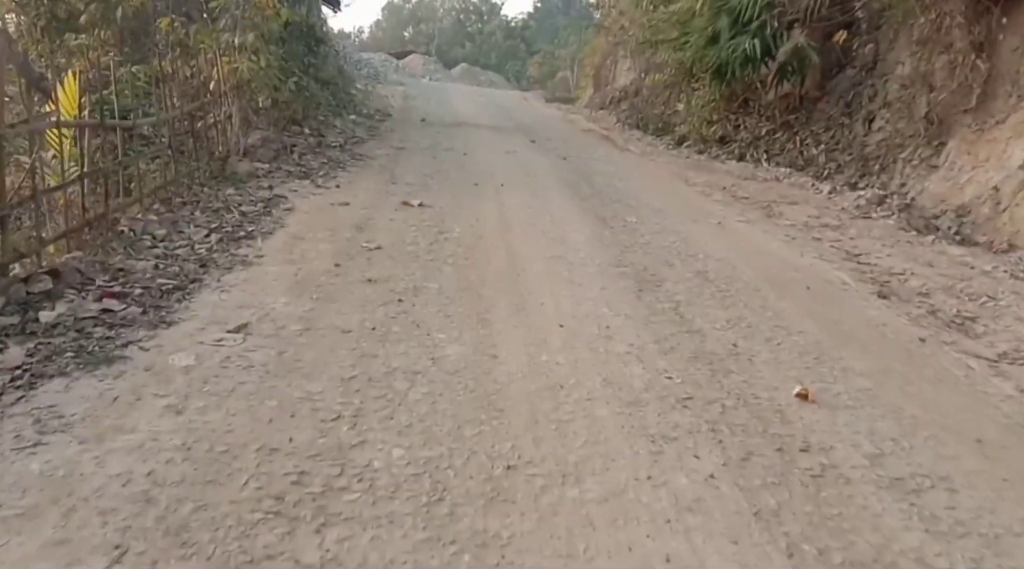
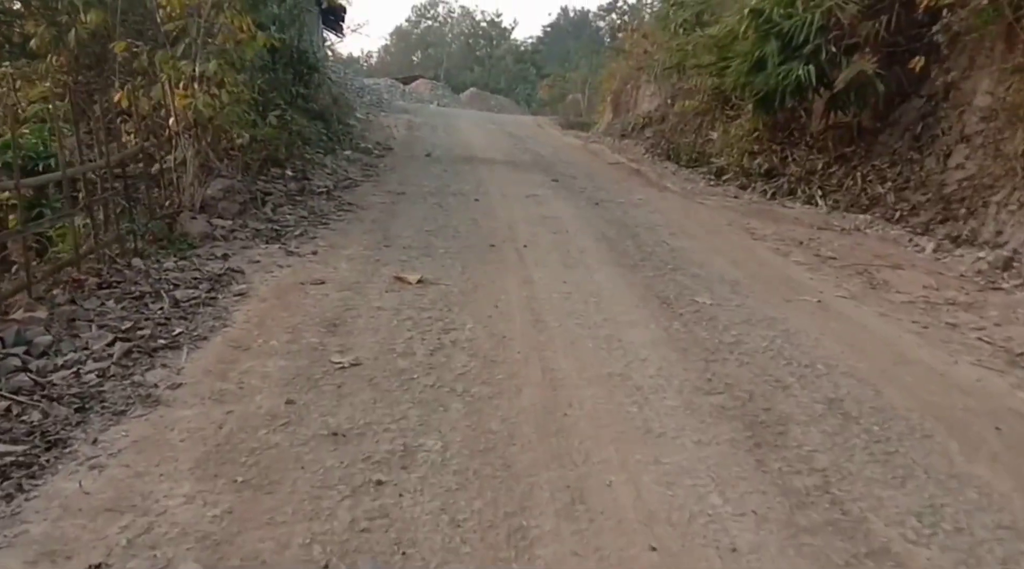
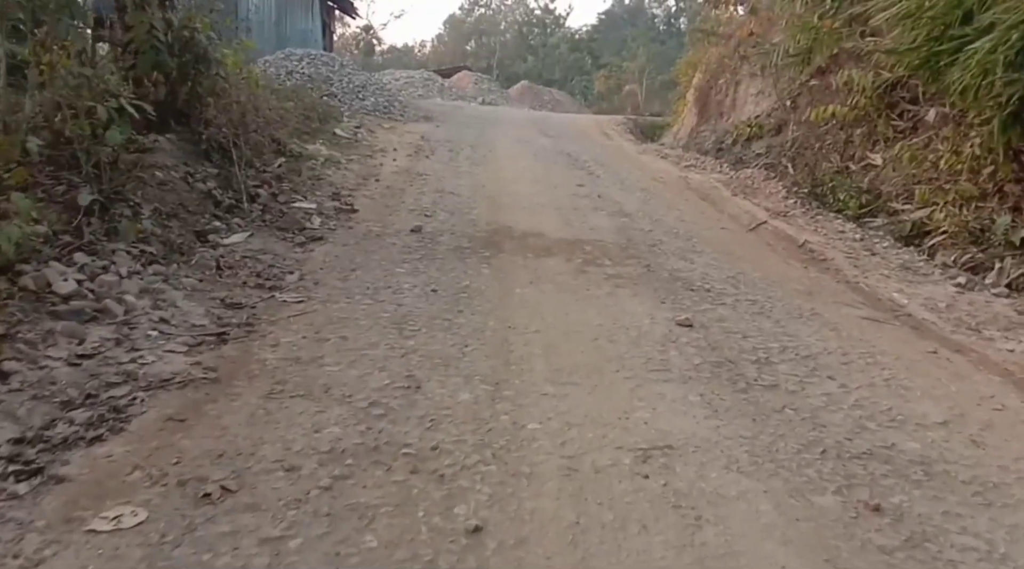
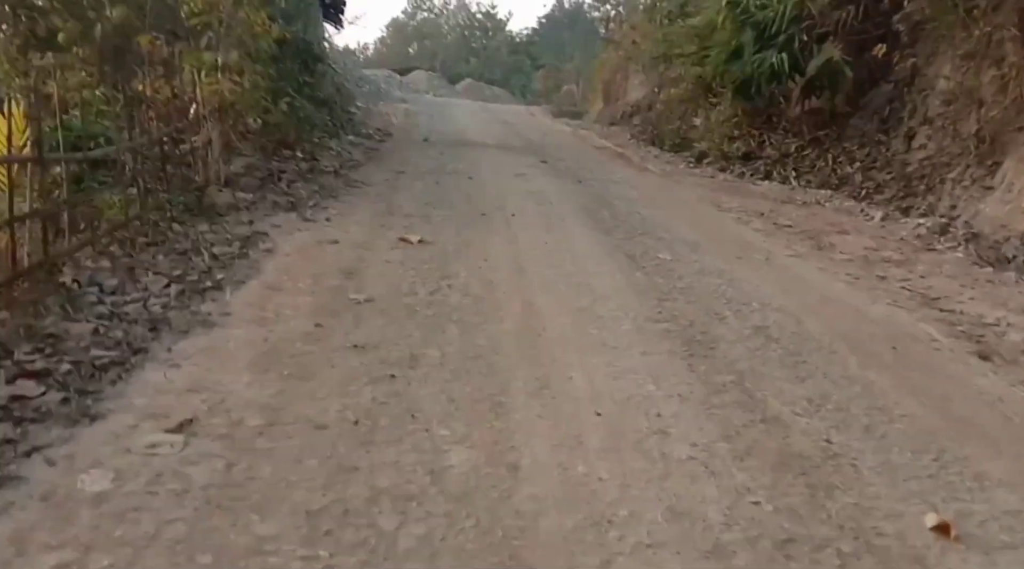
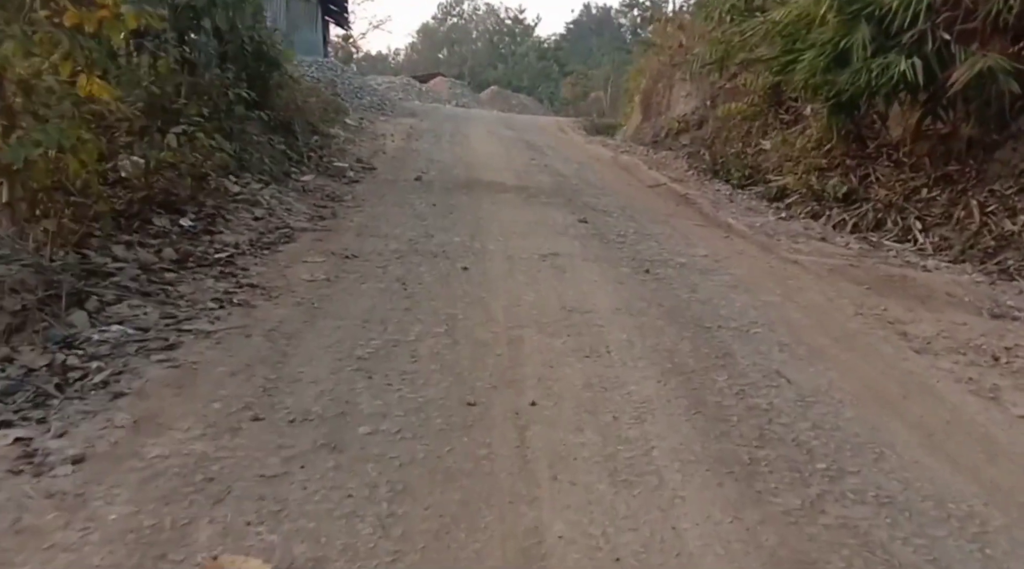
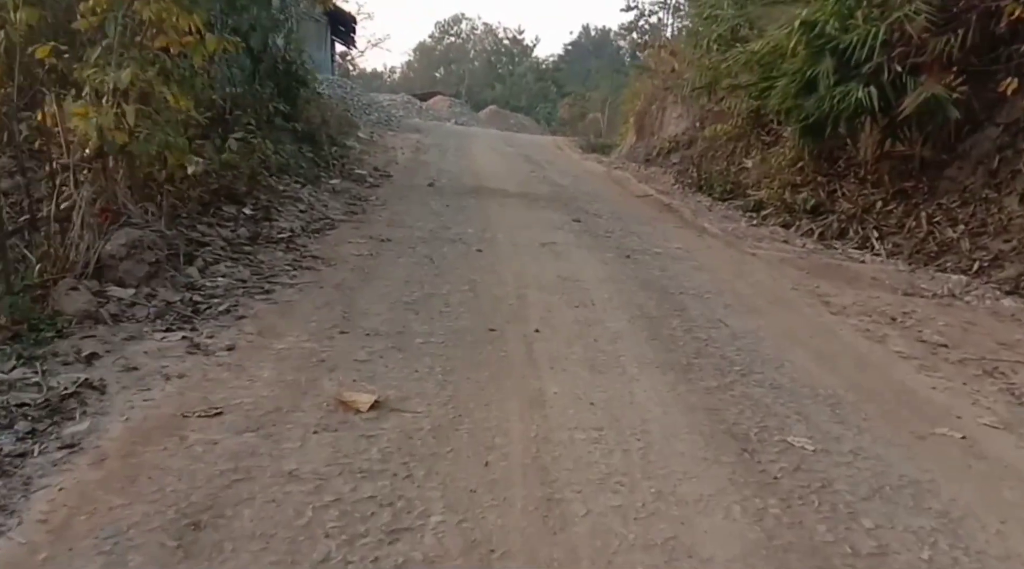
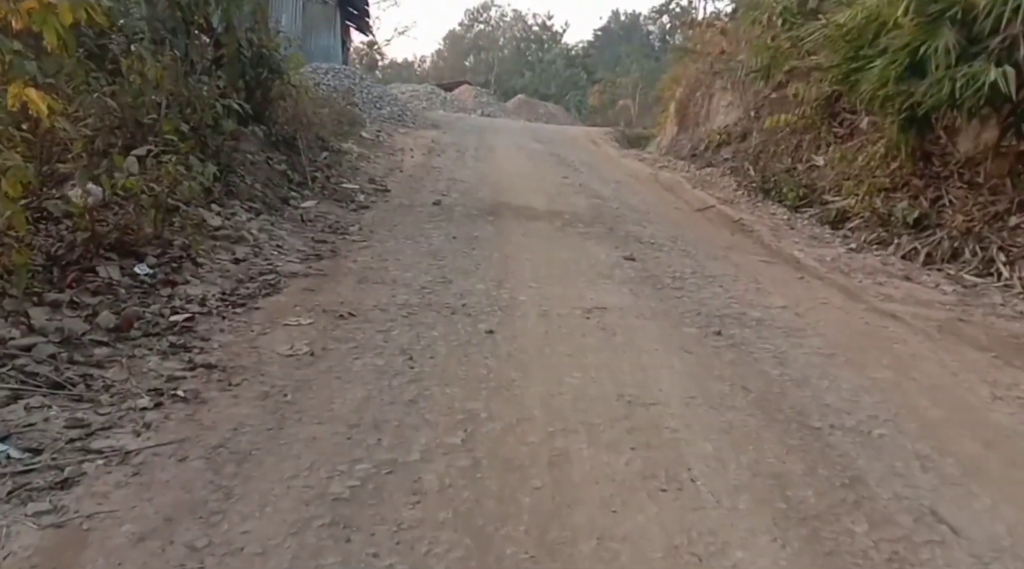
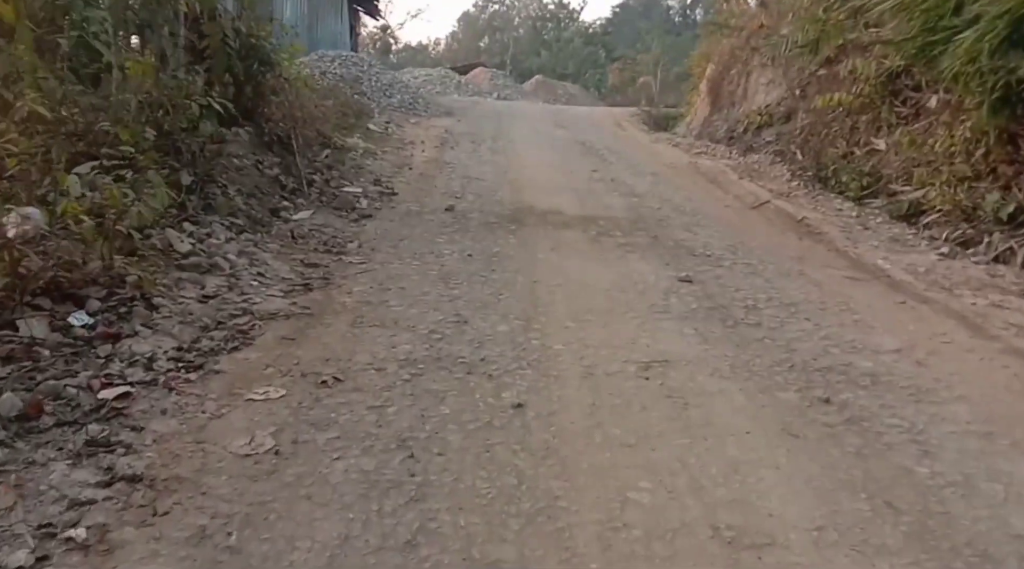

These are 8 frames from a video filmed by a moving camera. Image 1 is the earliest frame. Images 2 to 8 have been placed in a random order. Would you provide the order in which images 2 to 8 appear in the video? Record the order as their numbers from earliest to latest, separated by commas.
4, 2, 6, 5, 7, 8, 3
